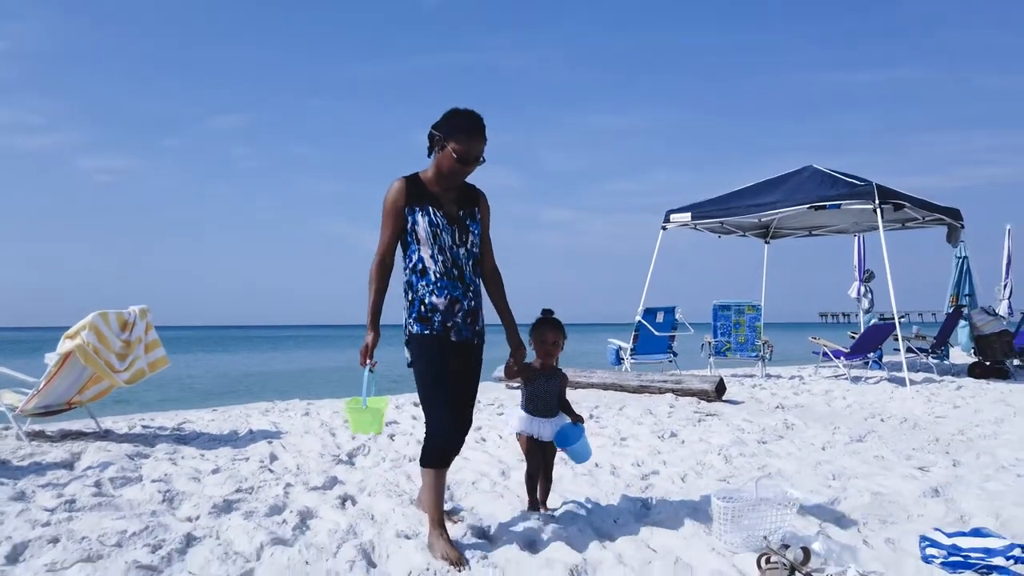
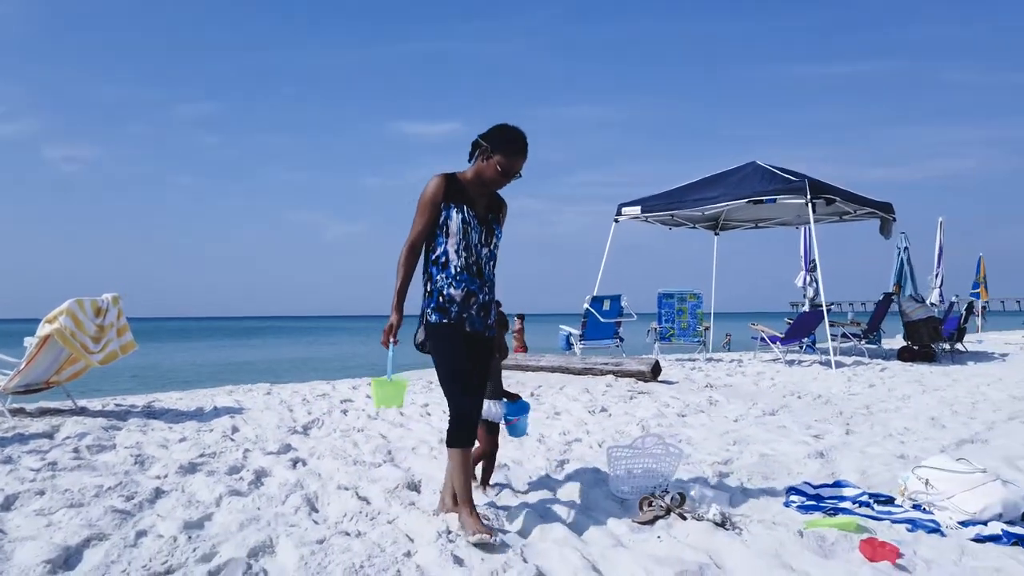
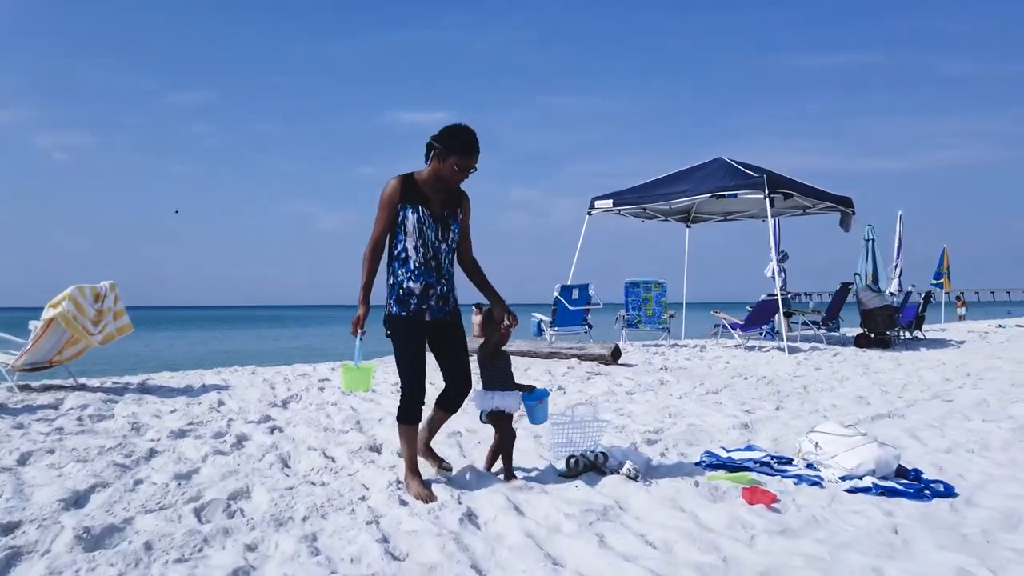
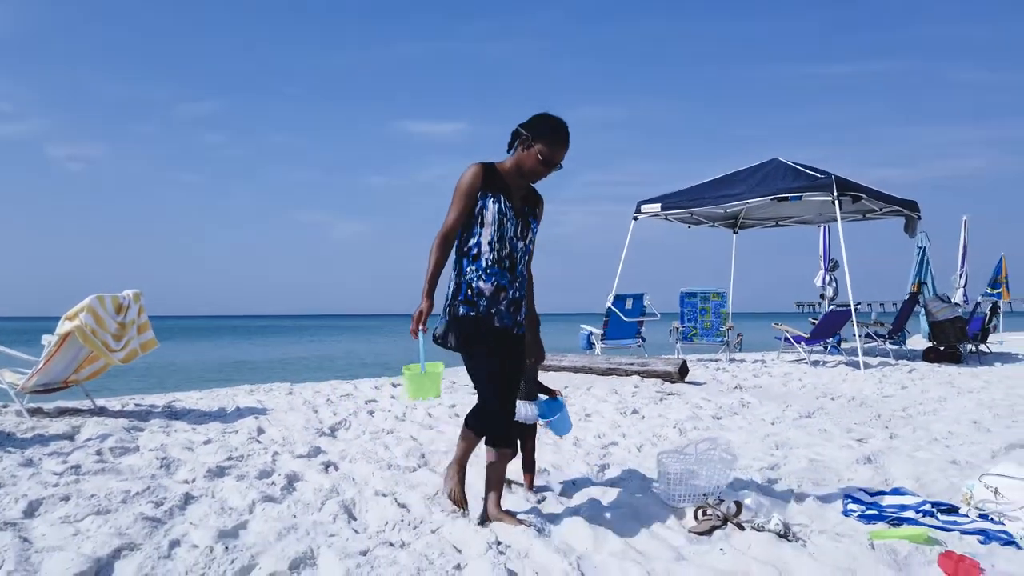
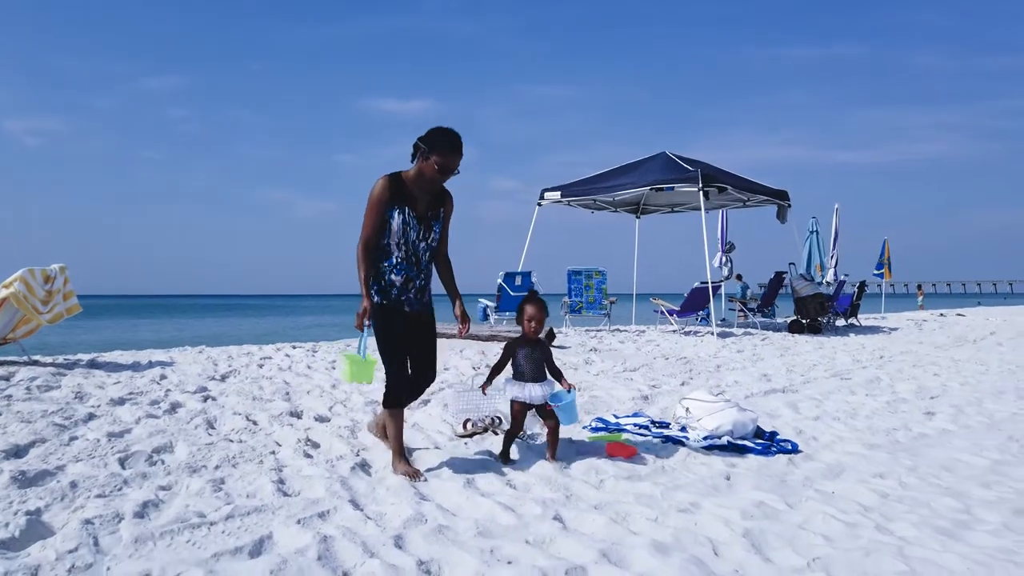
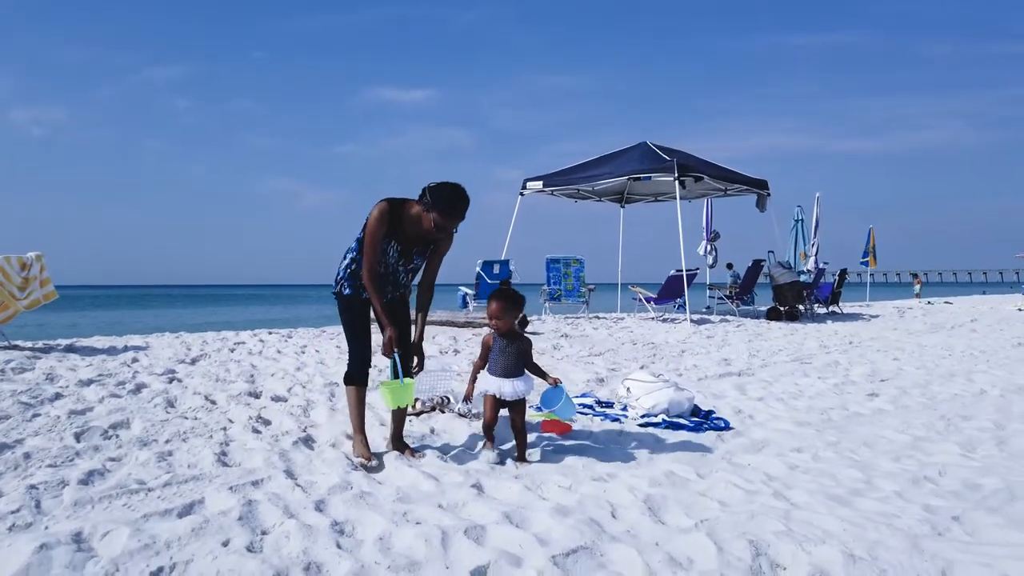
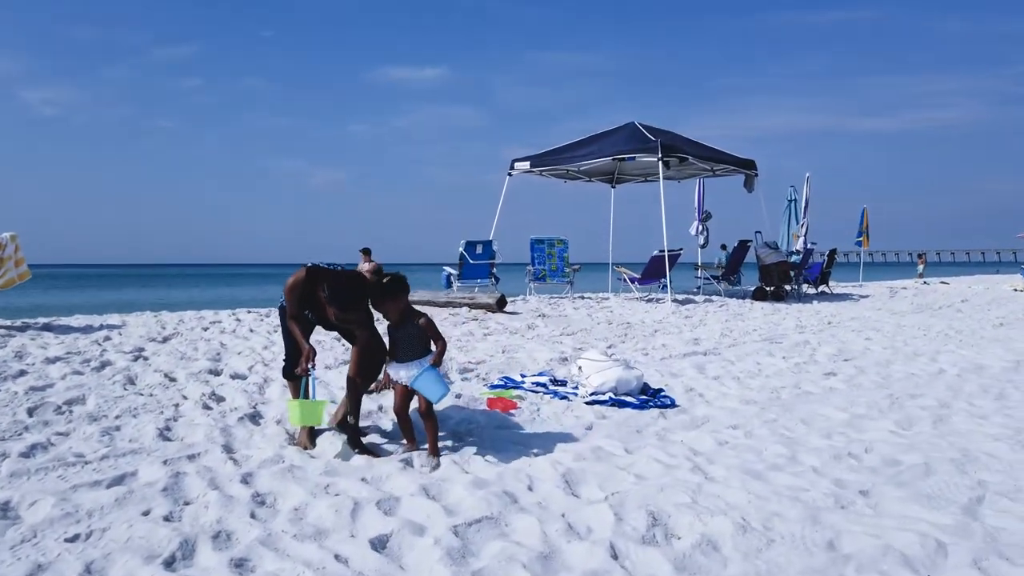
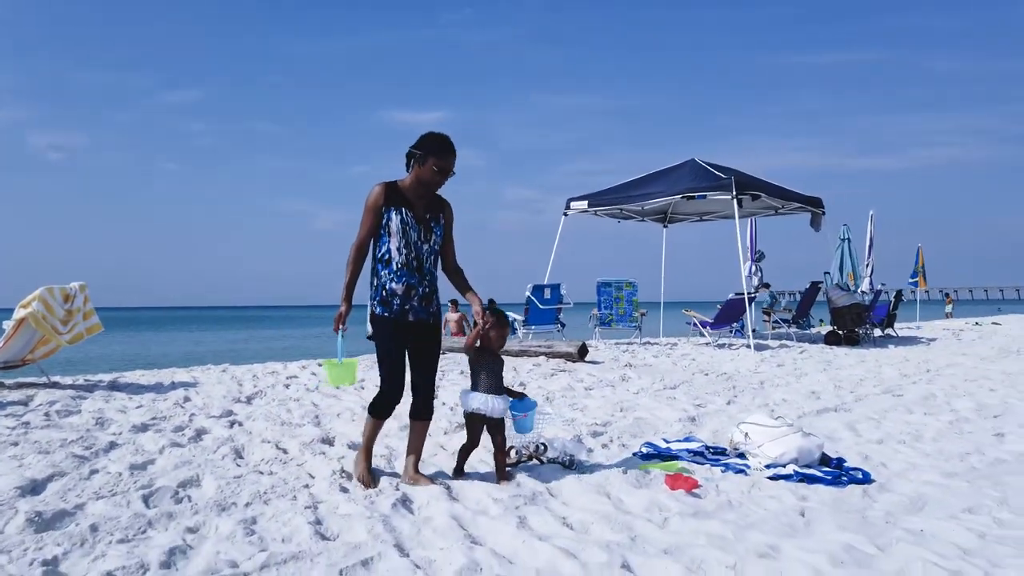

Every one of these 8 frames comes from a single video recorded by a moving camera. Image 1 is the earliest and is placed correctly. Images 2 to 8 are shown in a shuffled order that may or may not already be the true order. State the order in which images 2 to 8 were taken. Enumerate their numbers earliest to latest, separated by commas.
4, 2, 3, 8, 5, 6, 7
